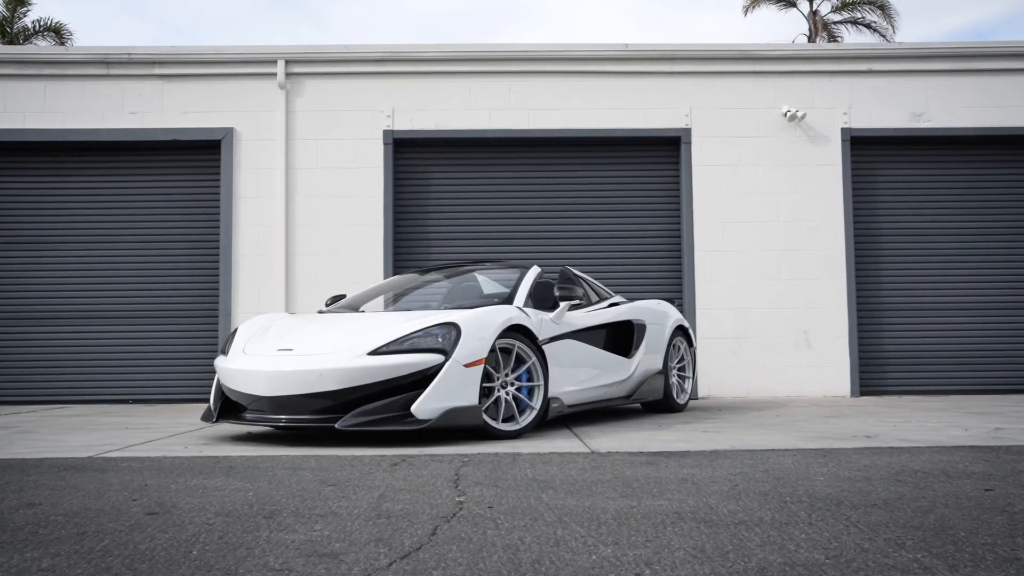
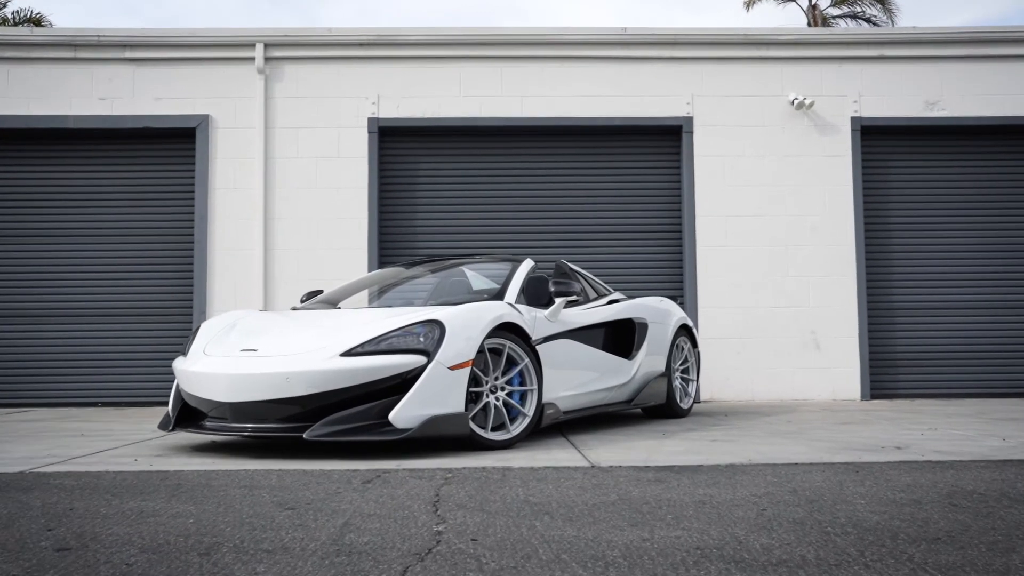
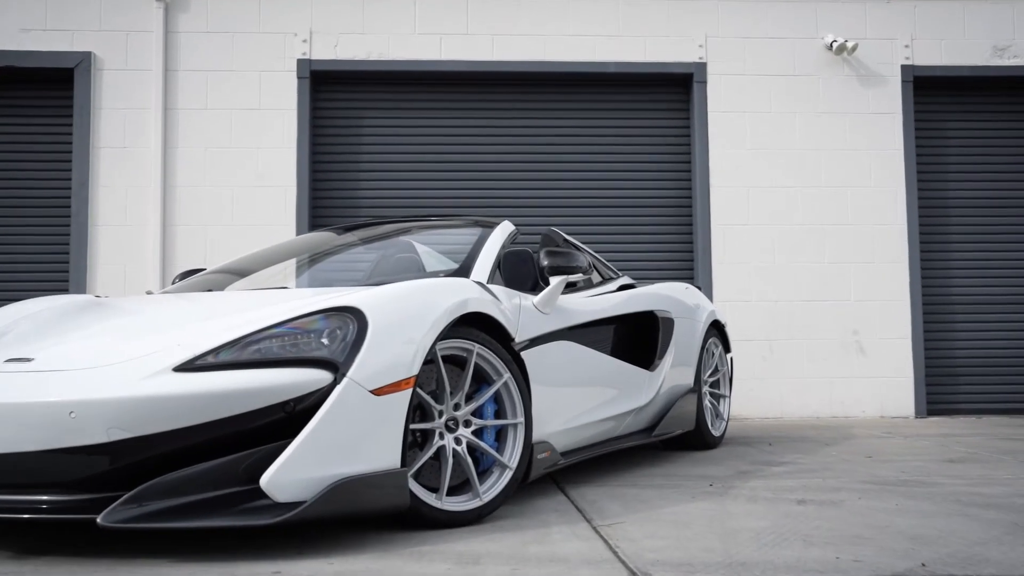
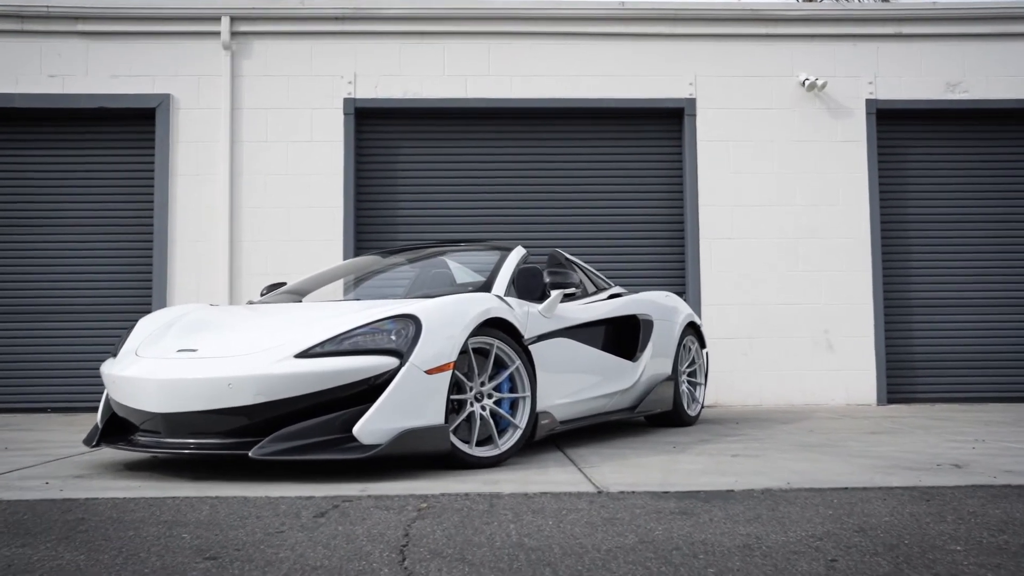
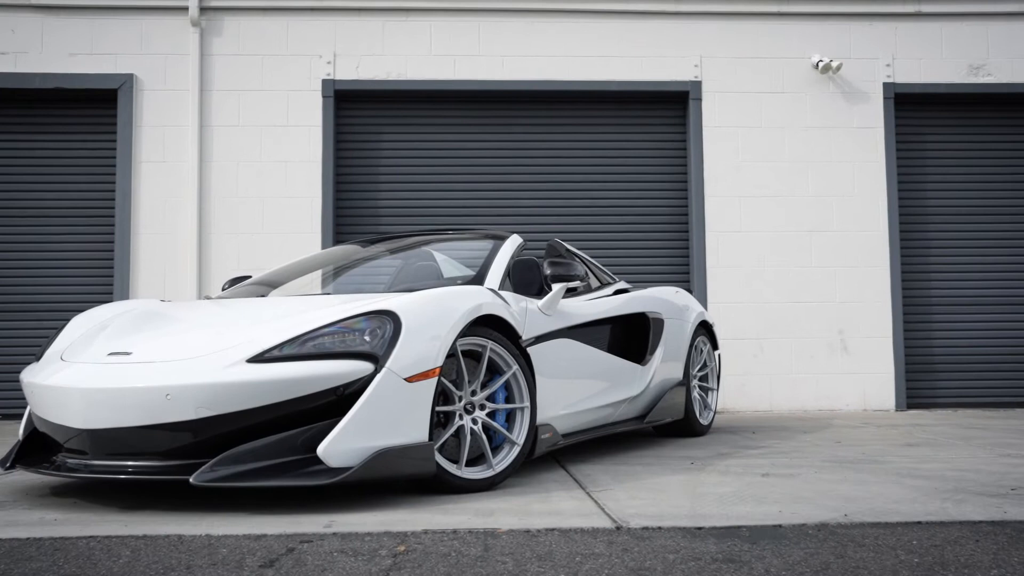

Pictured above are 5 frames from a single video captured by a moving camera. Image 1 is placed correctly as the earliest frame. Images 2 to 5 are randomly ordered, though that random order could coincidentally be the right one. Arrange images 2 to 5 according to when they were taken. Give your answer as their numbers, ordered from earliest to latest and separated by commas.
2, 4, 5, 3
